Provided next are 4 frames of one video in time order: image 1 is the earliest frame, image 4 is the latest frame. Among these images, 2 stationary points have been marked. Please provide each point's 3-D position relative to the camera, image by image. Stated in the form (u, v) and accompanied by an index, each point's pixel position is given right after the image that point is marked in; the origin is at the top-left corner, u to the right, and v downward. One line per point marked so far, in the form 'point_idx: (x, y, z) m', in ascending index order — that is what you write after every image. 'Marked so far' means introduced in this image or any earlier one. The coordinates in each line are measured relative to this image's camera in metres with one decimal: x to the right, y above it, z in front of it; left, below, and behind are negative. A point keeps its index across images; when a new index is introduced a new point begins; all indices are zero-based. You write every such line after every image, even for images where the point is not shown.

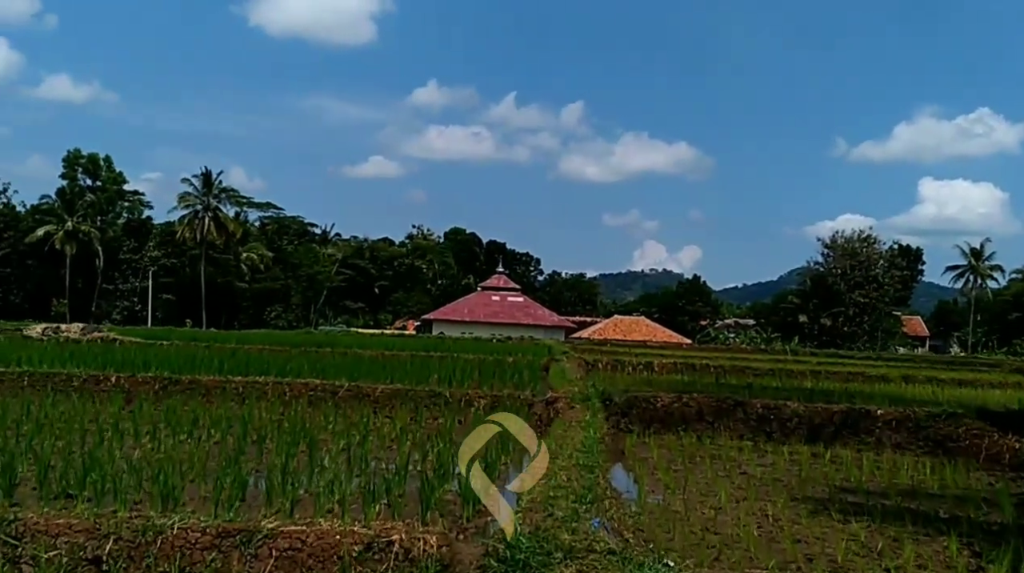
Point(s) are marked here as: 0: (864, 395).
0: (+6.2, -2.0, +18.9) m
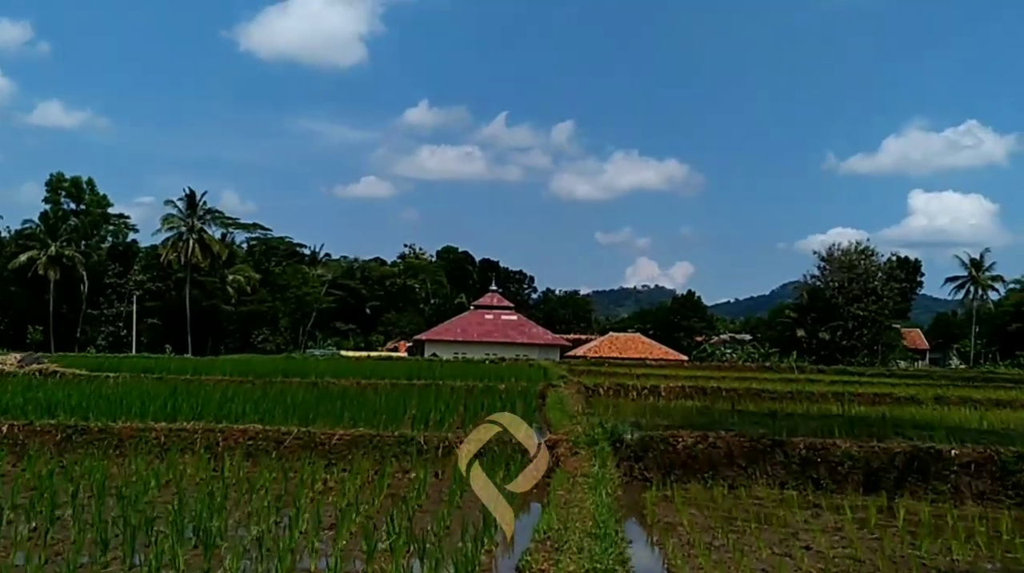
0: (+6.0, -2.2, +16.3) m
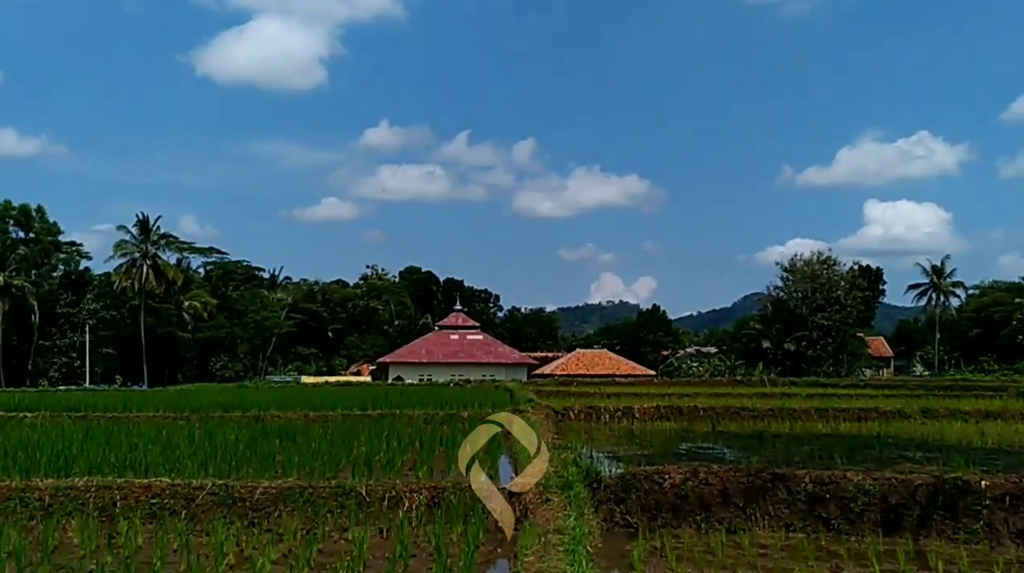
0: (+5.5, -2.3, +14.8) m
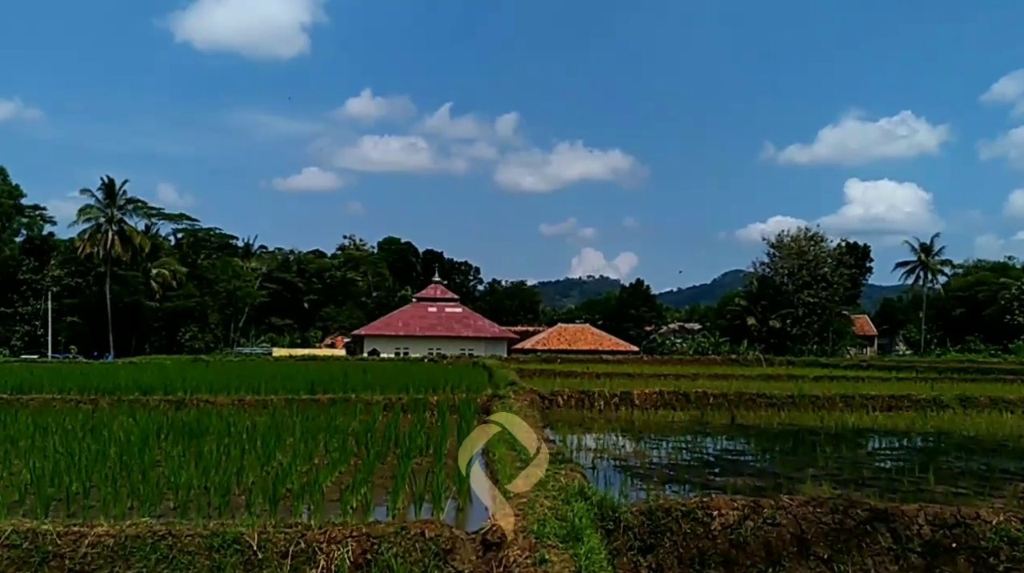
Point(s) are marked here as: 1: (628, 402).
0: (+5.2, -1.9, +11.6) m
1: (+2.2, -2.2, +19.5) m
